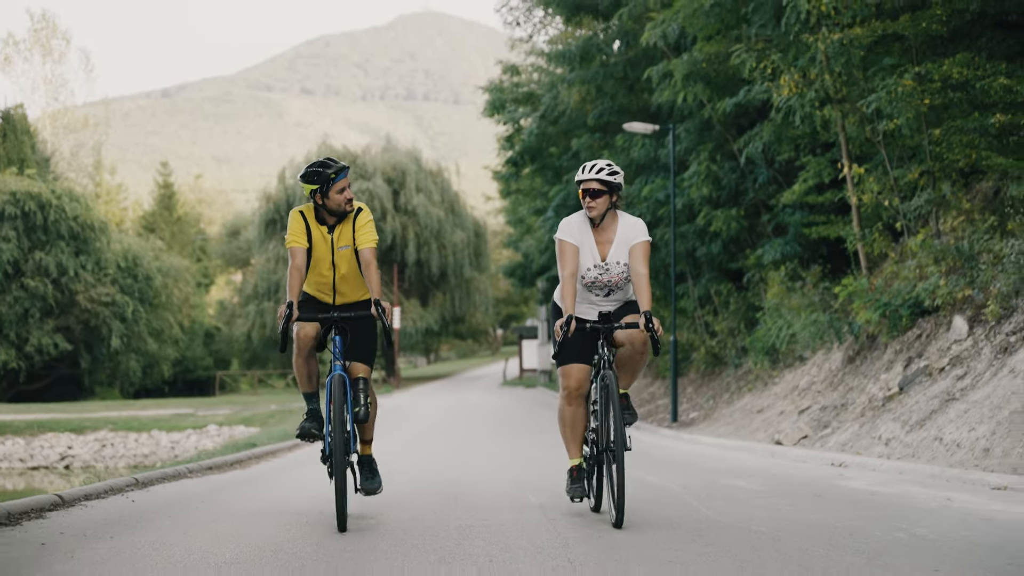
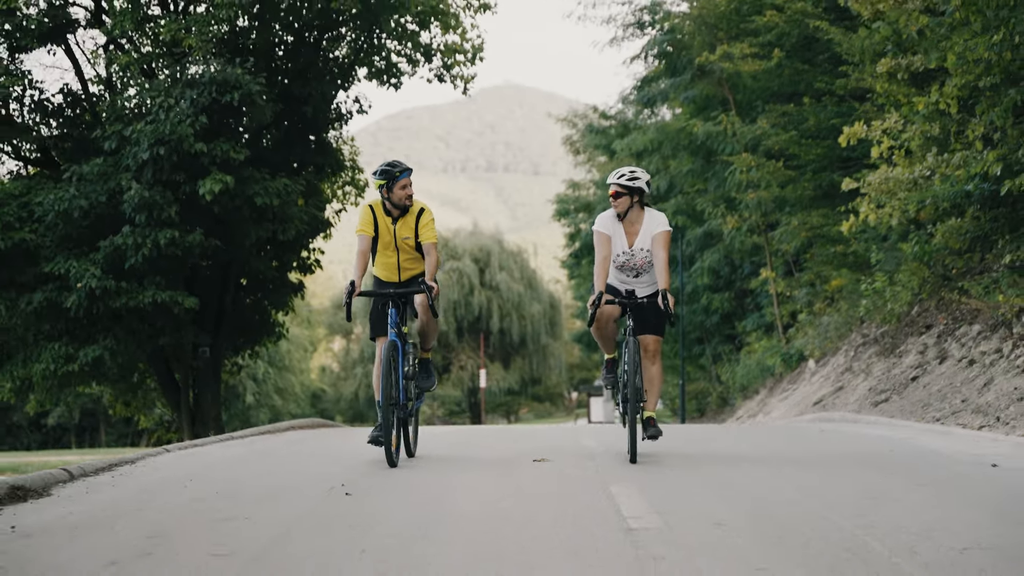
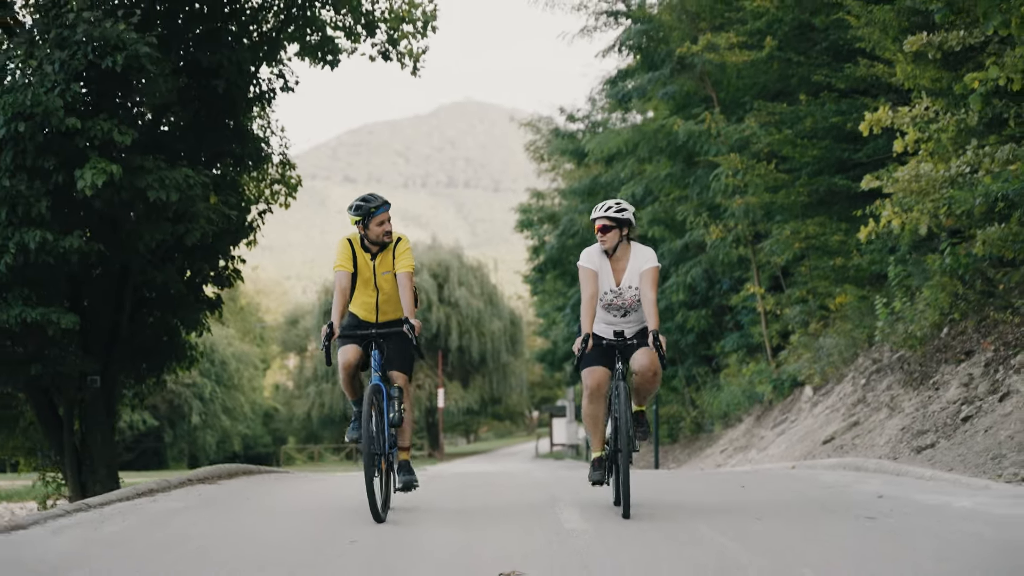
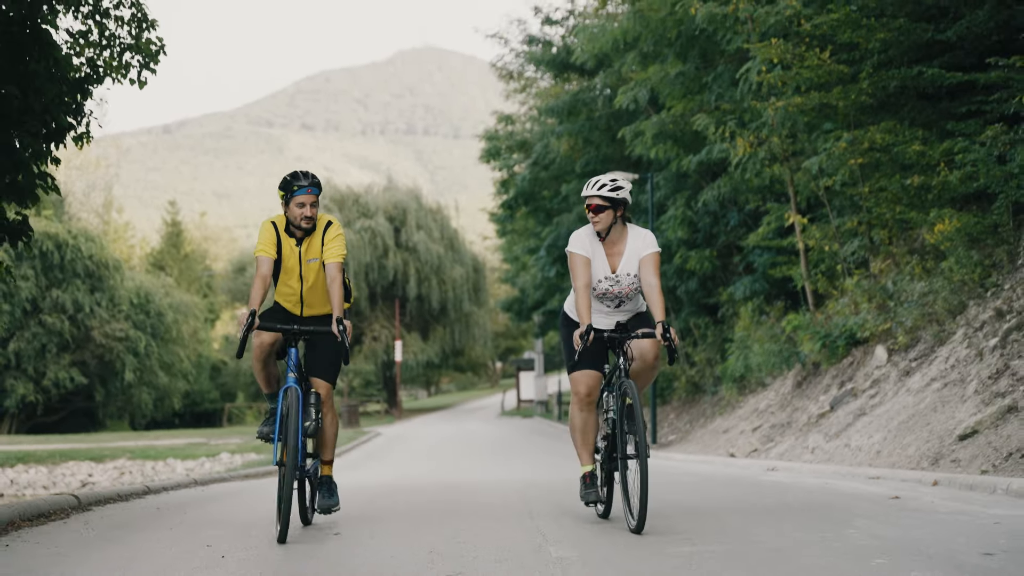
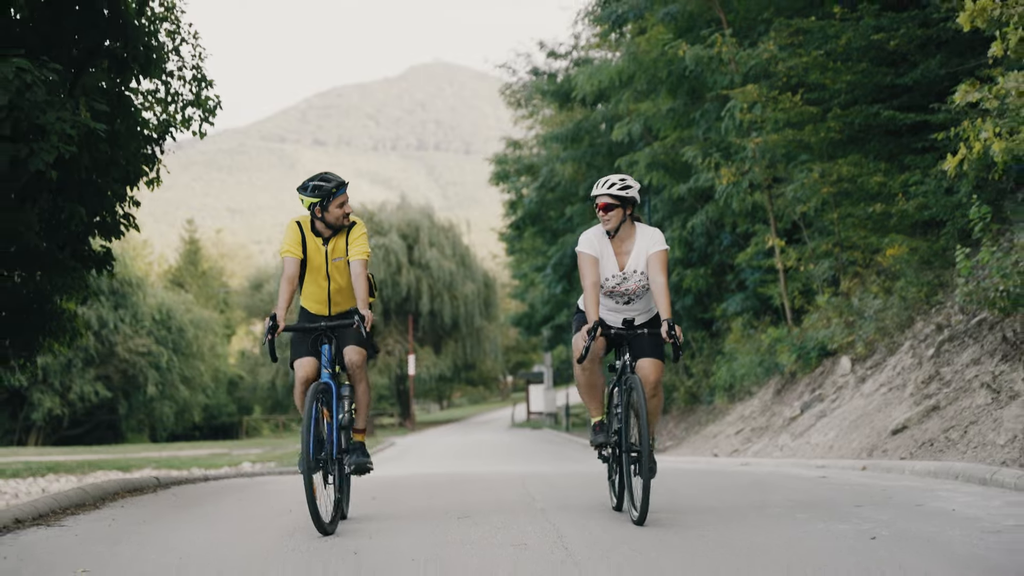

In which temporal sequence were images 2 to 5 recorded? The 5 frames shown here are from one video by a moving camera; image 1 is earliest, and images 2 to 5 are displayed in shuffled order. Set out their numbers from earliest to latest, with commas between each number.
4, 5, 3, 2
